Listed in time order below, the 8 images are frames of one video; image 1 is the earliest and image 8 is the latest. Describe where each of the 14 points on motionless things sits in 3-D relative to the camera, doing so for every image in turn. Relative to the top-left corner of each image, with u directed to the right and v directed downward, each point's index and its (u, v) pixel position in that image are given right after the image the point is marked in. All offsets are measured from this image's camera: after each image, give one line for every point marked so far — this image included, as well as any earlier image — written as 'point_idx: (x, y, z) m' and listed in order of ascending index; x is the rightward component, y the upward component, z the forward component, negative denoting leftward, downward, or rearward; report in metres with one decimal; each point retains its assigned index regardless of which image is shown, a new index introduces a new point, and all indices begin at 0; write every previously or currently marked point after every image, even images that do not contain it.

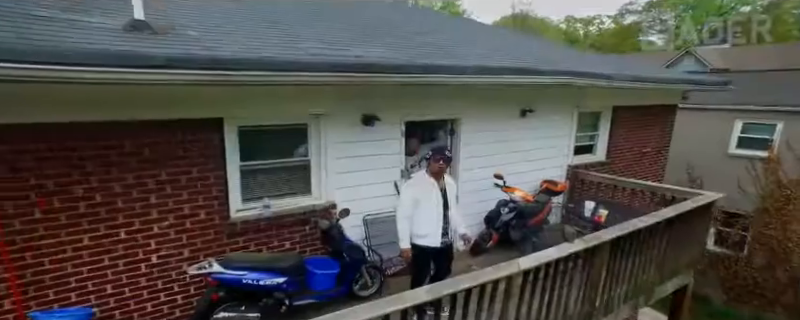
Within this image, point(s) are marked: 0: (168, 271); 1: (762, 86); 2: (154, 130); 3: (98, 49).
0: (-1.9, -0.9, +3.5) m
1: (+9.9, +2.0, +11.3) m
2: (-1.9, +0.2, +3.2) m
3: (-2.0, +0.7, +2.5) m
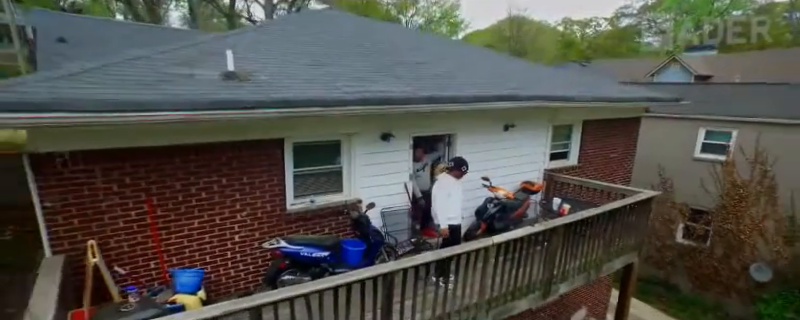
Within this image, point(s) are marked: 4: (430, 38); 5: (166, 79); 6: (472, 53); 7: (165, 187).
0: (-1.8, -1.0, +5.0) m
1: (+10.0, +1.9, +12.8) m
2: (-1.8, +0.1, +4.7) m
3: (-1.8, +0.6, +4.0) m
4: (+0.7, +2.7, +9.6) m
5: (-2.4, +0.8, +4.3) m
6: (+1.6, +2.2, +9.0) m
7: (-2.4, -0.3, +4.3) m
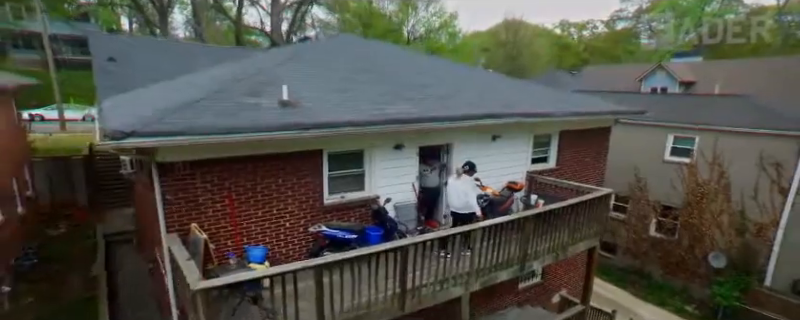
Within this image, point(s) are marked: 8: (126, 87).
0: (-1.6, -1.1, +6.6) m
1: (+10.2, +1.8, +14.4) m
2: (-1.6, +0.1, +6.3) m
3: (-1.7, +0.5, +5.6) m
4: (+0.9, +2.6, +11.3) m
5: (-2.3, +0.7, +5.9) m
6: (+1.7, +2.2, +10.6) m
7: (-2.3, -0.4, +6.0) m
8: (-7.8, +2.1, +12.1) m
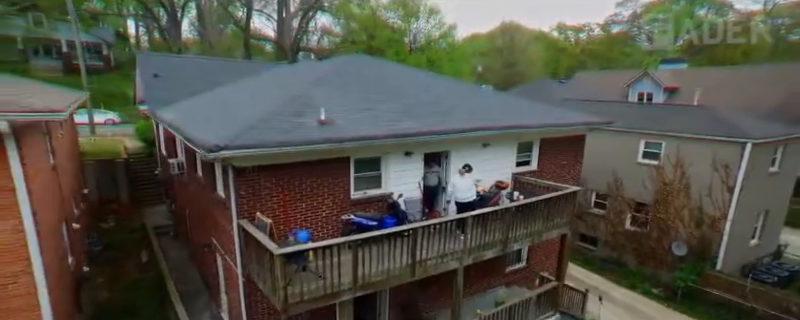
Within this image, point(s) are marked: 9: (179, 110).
0: (-1.4, -1.2, +8.6) m
1: (+10.3, +1.8, +16.4) m
2: (-1.4, 0.0, +8.3) m
3: (-1.5, +0.4, +7.6) m
4: (+1.1, +2.5, +13.3) m
5: (-2.1, +0.6, +7.9) m
6: (+1.9, +2.1, +12.6) m
7: (-2.1, -0.5, +8.0) m
8: (-7.6, +2.0, +14.1) m
9: (-6.3, +1.5, +12.1) m
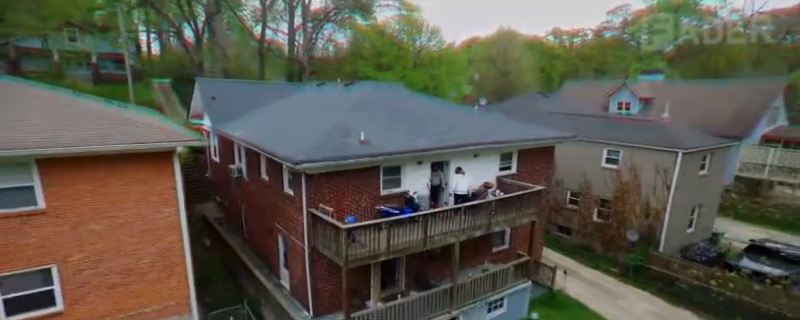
0: (-1.0, -1.4, +12.3) m
1: (+10.8, +1.5, +20.2) m
2: (-1.0, -0.3, +12.0) m
3: (-1.0, +0.2, +11.3) m
4: (+1.5, +2.3, +17.0) m
5: (-1.6, +0.4, +11.6) m
6: (+2.3, +1.8, +16.3) m
7: (-1.6, -0.7, +11.7) m
8: (-7.2, +1.8, +17.7) m
9: (-5.9, +1.2, +15.8) m
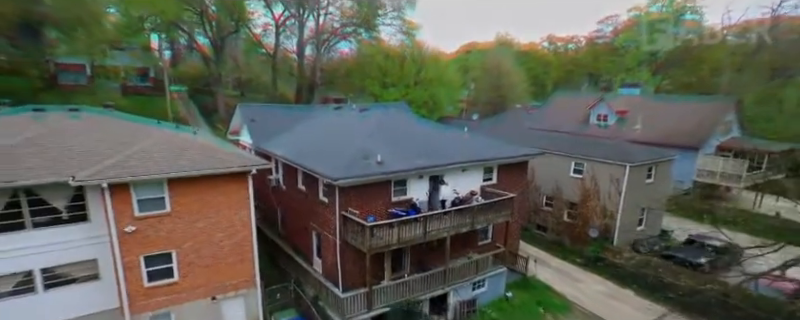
0: (-0.7, -2.0, +16.5) m
1: (+11.0, +1.0, +24.4) m
2: (-0.8, -0.9, +16.3) m
3: (-0.8, -0.4, +15.6) m
4: (+1.7, +1.7, +21.2) m
5: (-1.4, -0.2, +15.8) m
6: (+2.6, +1.2, +20.6) m
7: (-1.4, -1.3, +15.9) m
8: (-6.9, +1.2, +22.0) m
9: (-5.7, +0.6, +20.1) m
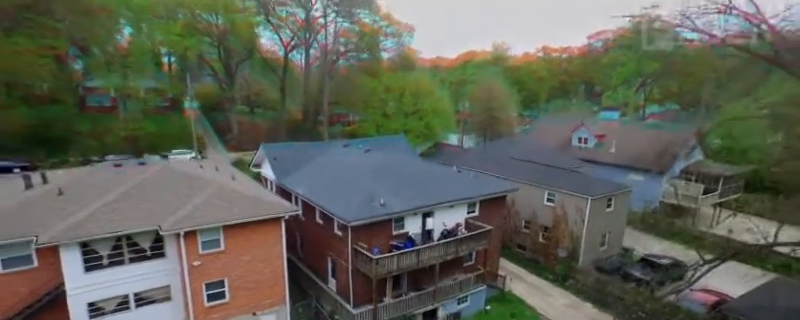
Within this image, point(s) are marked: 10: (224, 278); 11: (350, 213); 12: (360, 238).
0: (-0.8, -4.0, +20.7) m
1: (+10.9, -1.1, +28.5) m
2: (-0.8, -2.9, +20.4) m
3: (-0.8, -2.5, +19.7) m
4: (+1.7, -0.3, +25.3) m
5: (-1.4, -2.2, +20.0) m
6: (+2.5, -0.8, +24.7) m
7: (-1.5, -3.3, +20.1) m
8: (-7.0, -0.9, +26.1) m
9: (-5.7, -1.4, +24.2) m
10: (-7.2, -4.9, +17.3) m
11: (-2.3, -2.4, +19.3) m
12: (-1.9, -3.7, +19.9) m
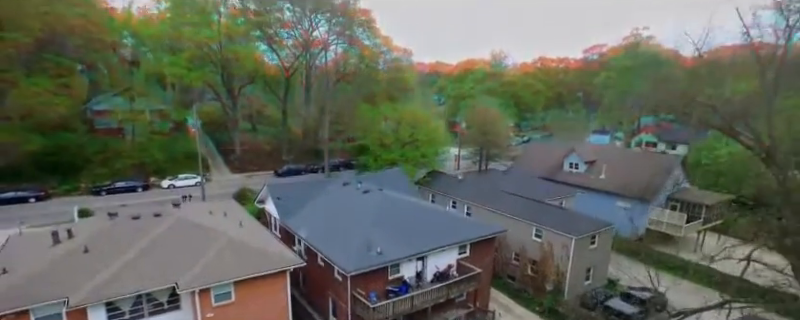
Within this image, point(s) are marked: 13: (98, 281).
0: (-1.0, -6.7, +22.3) m
1: (+10.7, -3.7, +30.2) m
2: (-1.1, -5.5, +22.0) m
3: (-1.1, -5.1, +21.3) m
4: (+1.4, -2.9, +27.0) m
5: (-1.7, -4.9, +21.6) m
6: (+2.3, -3.4, +26.3) m
7: (-1.7, -6.0, +21.7) m
8: (-7.2, -3.5, +27.8) m
9: (-6.0, -4.0, +25.8) m
10: (-7.5, -7.5, +19.0) m
11: (-2.5, -5.1, +21.0) m
12: (-2.1, -6.3, +21.5) m
13: (-12.2, -4.9, +16.9) m
